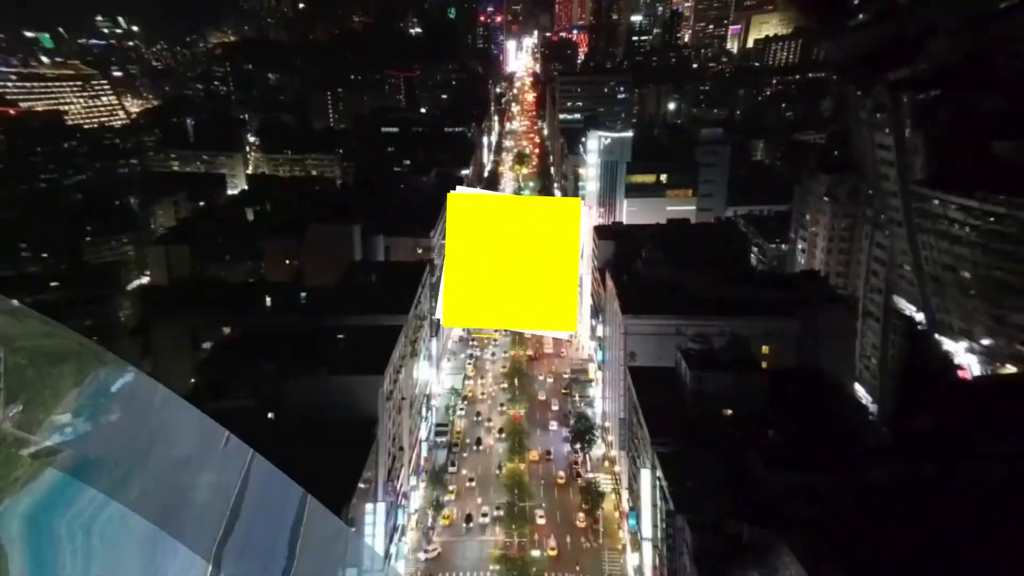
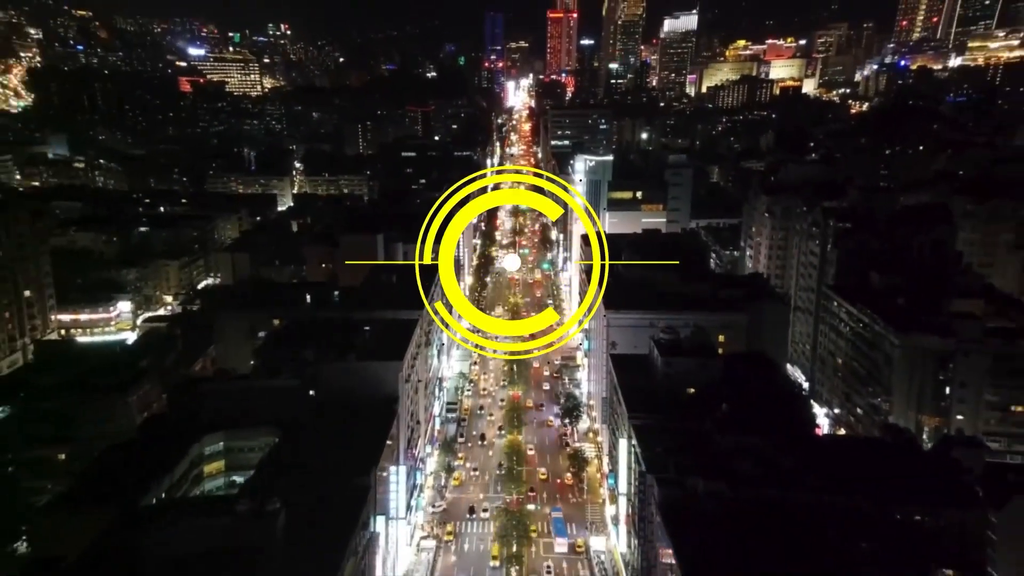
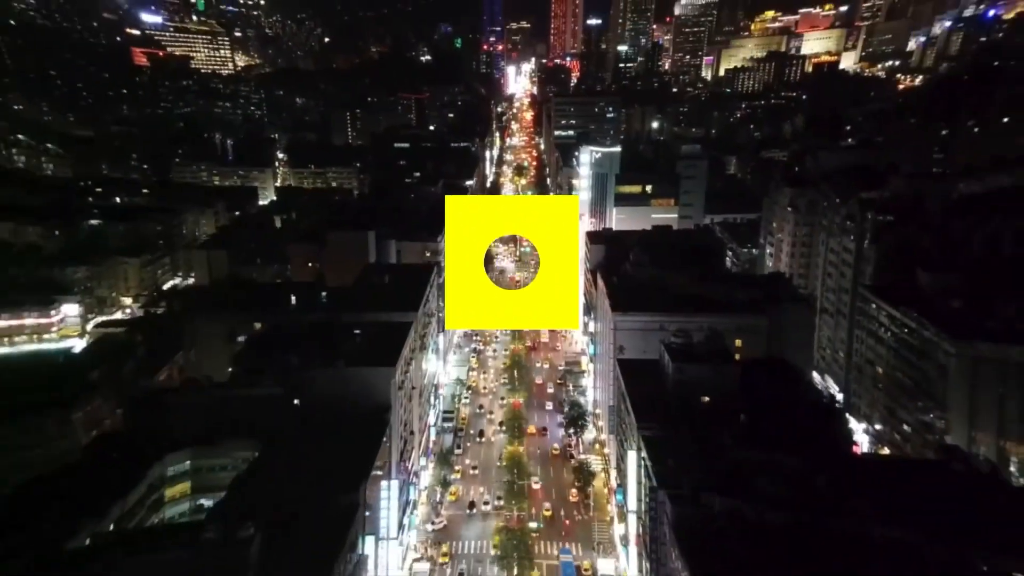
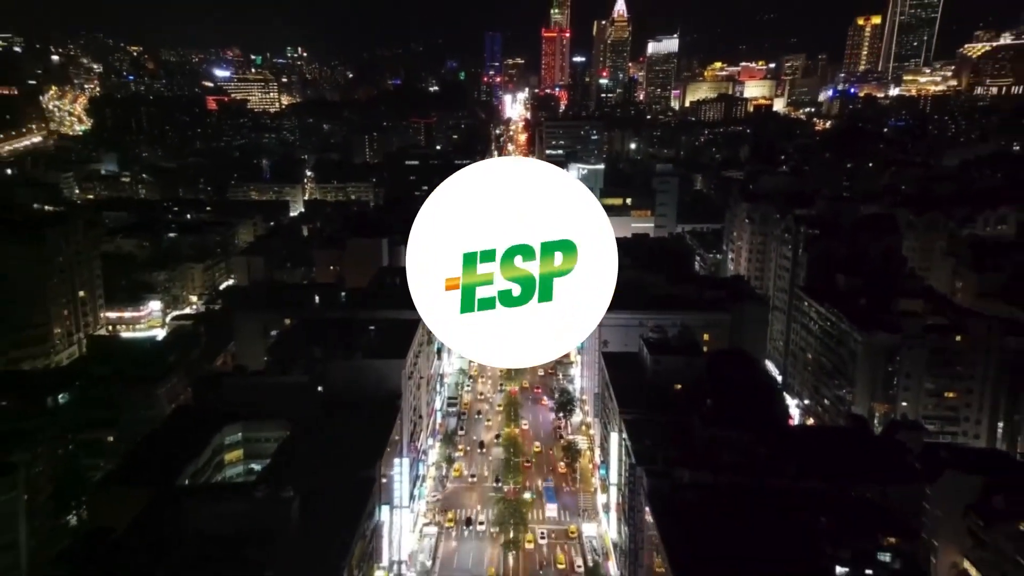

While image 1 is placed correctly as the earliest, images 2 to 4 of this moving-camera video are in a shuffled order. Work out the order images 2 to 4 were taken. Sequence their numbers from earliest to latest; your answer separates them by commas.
3, 2, 4
